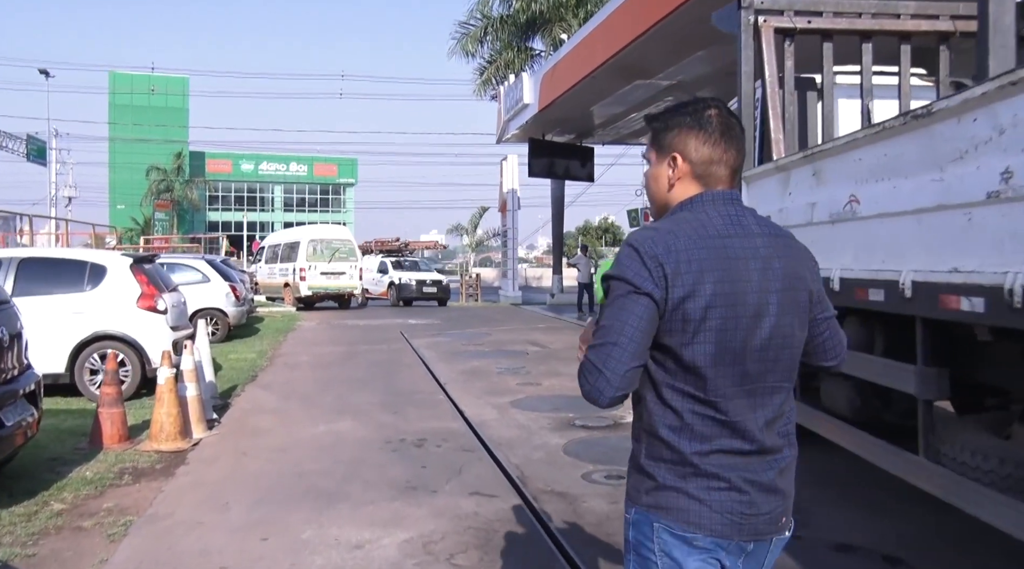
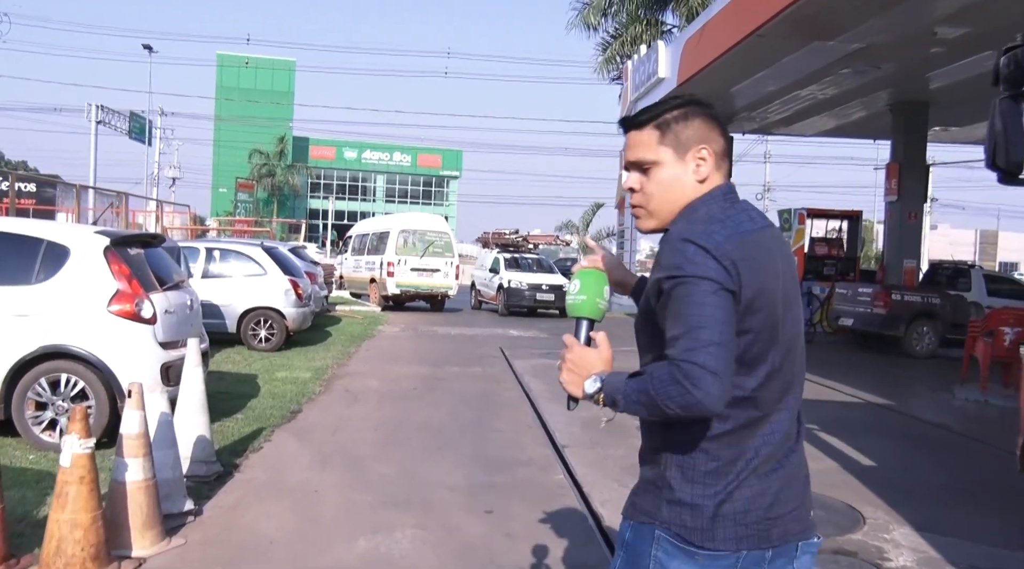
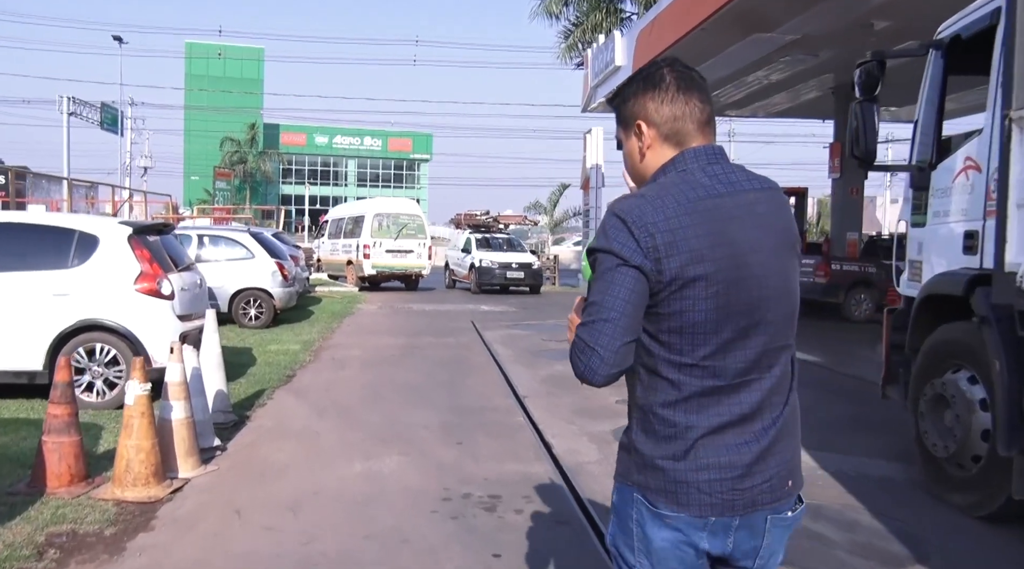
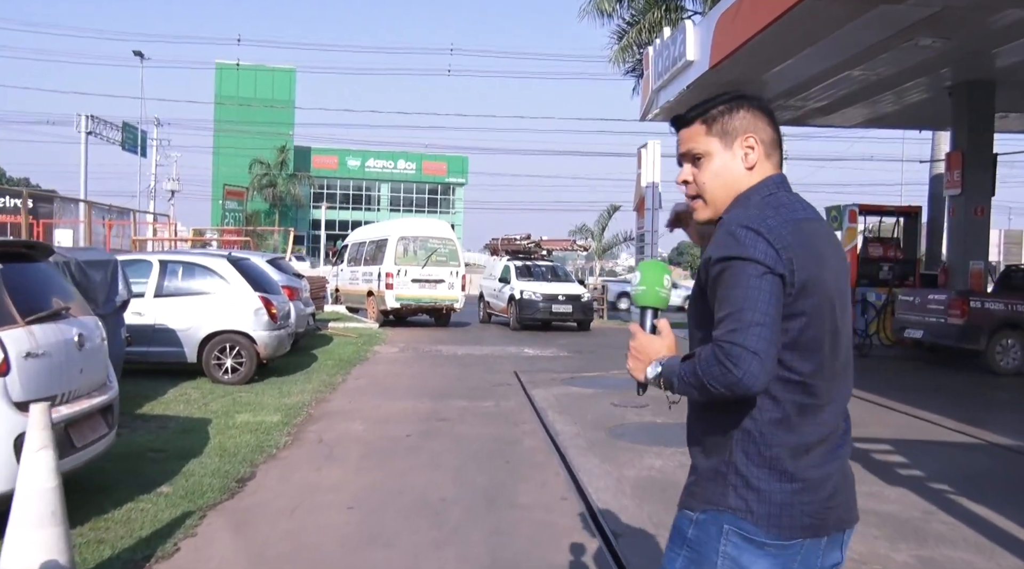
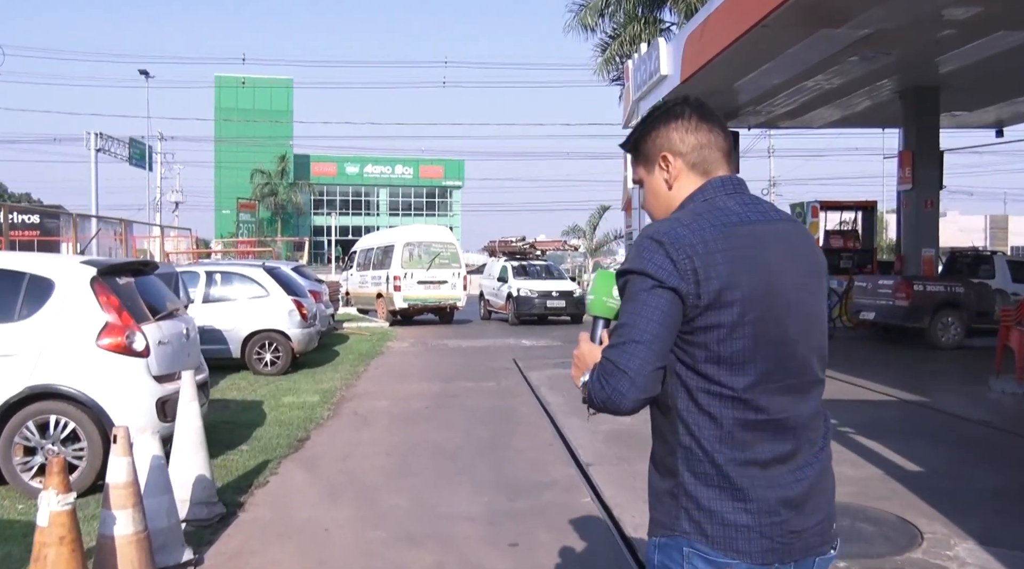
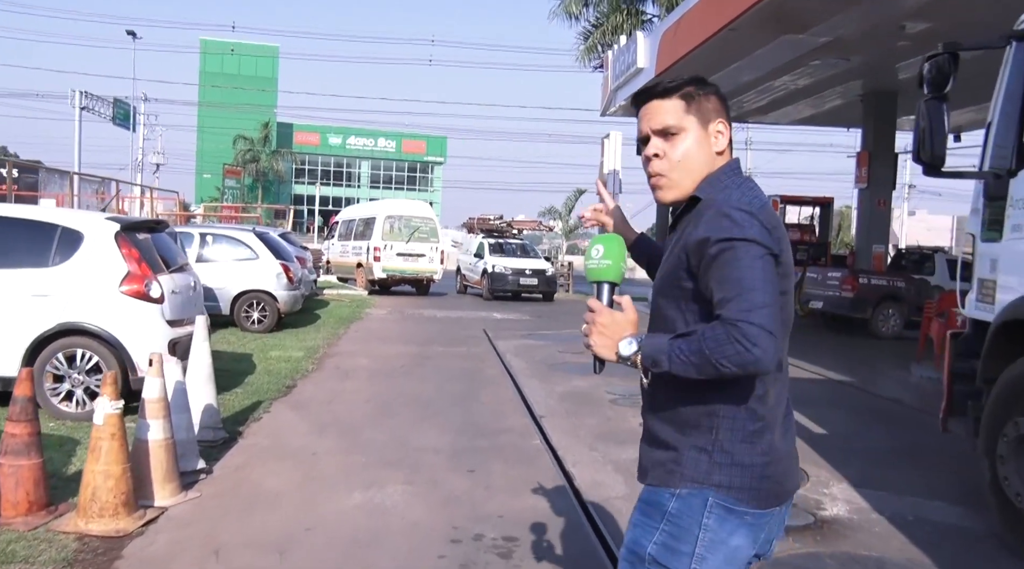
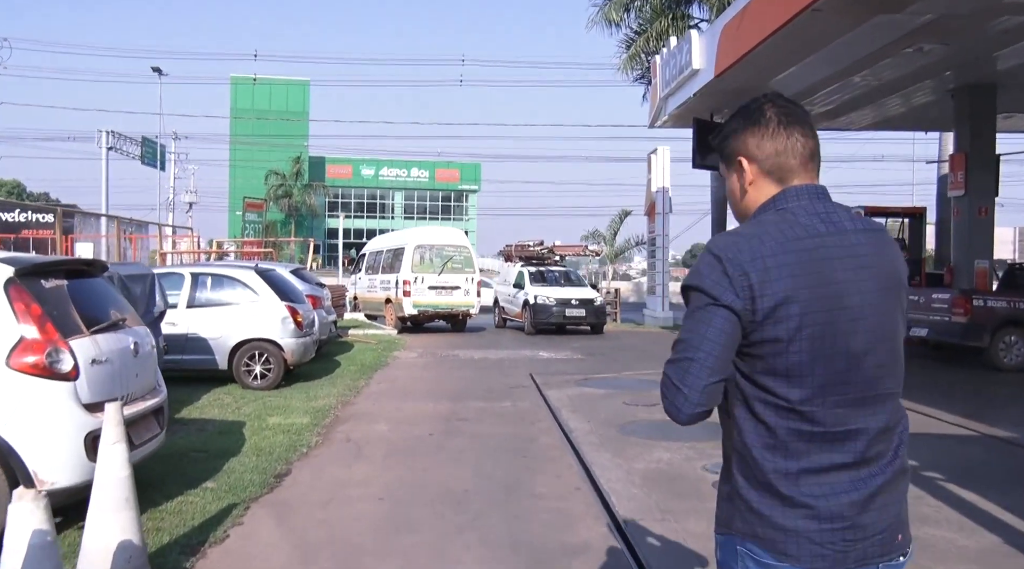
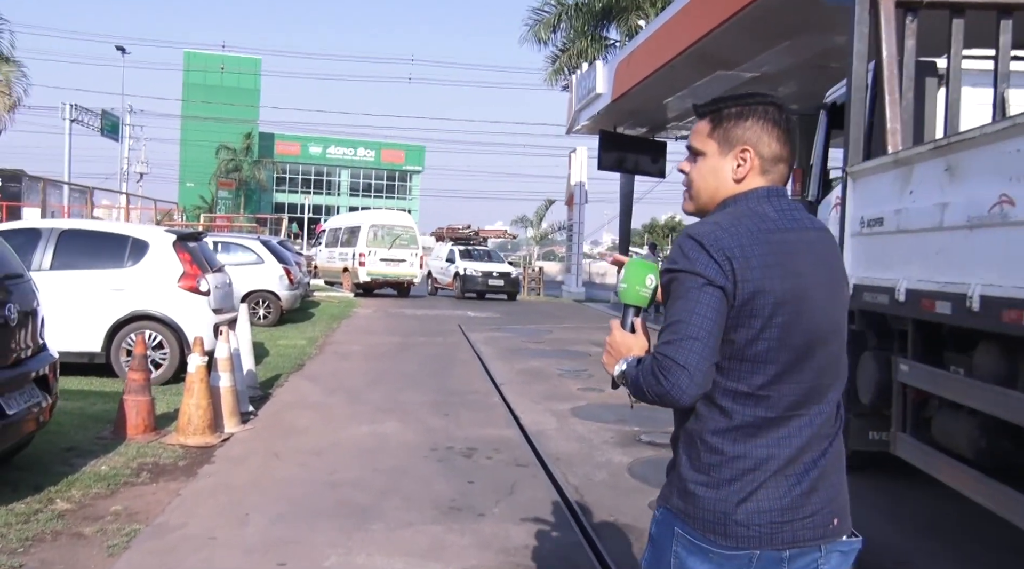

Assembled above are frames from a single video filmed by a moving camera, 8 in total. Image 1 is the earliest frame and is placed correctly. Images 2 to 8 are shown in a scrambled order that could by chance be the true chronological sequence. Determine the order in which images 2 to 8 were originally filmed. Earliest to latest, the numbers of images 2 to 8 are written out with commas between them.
8, 3, 6, 2, 5, 7, 4
